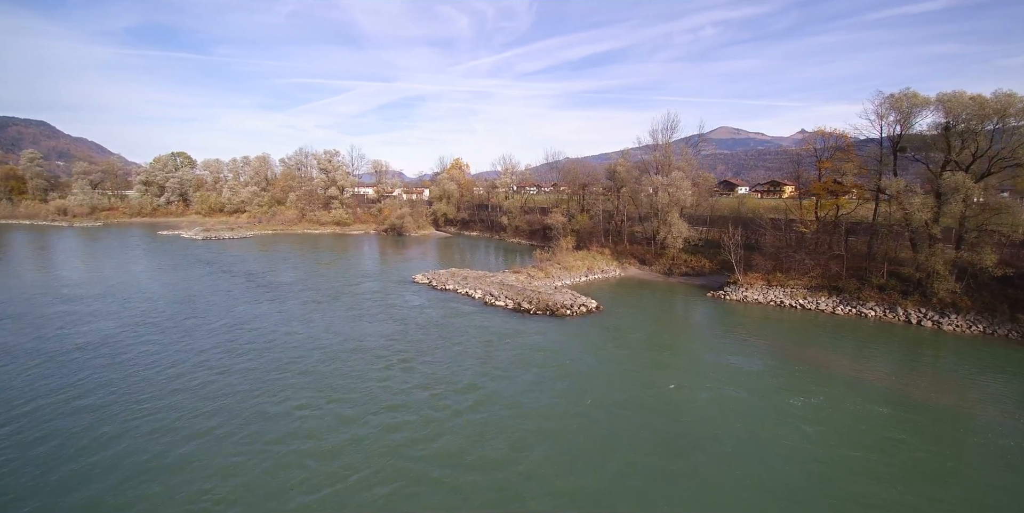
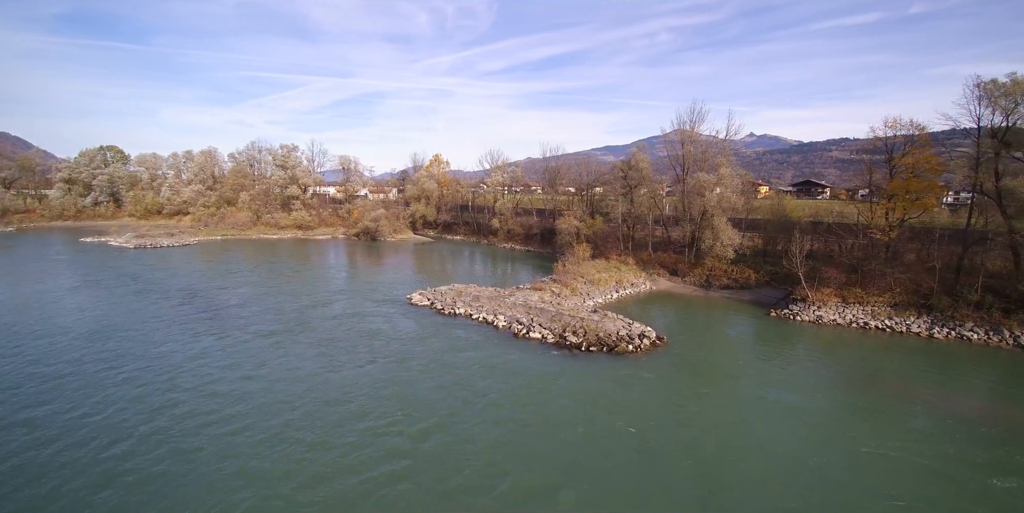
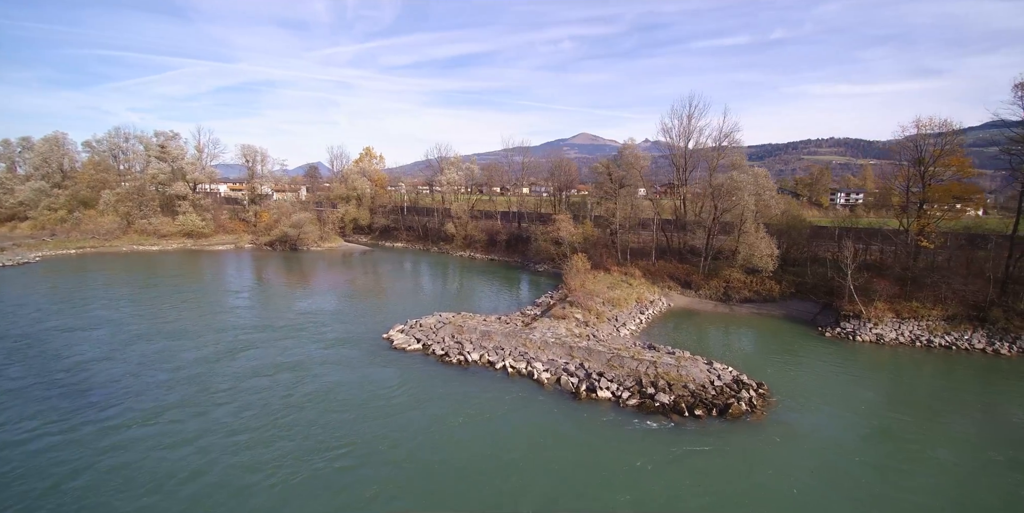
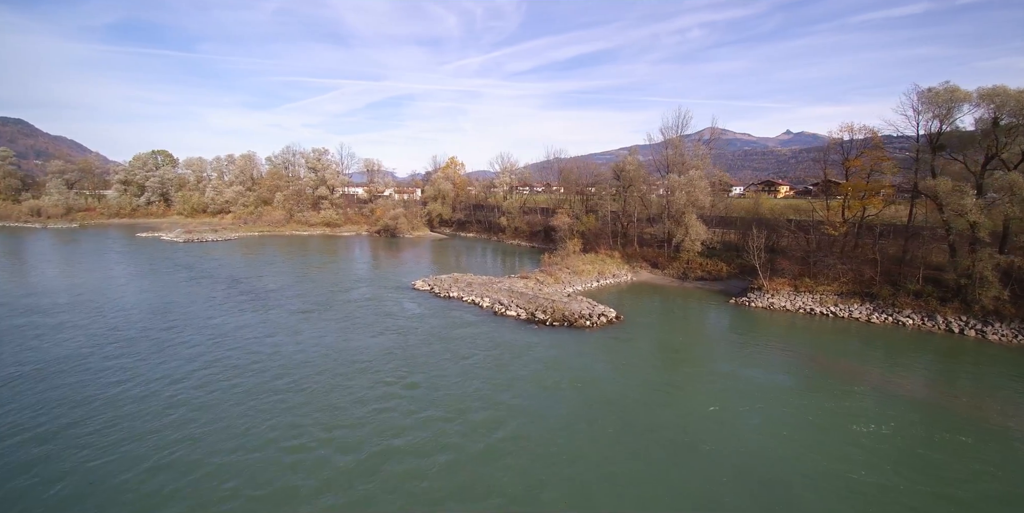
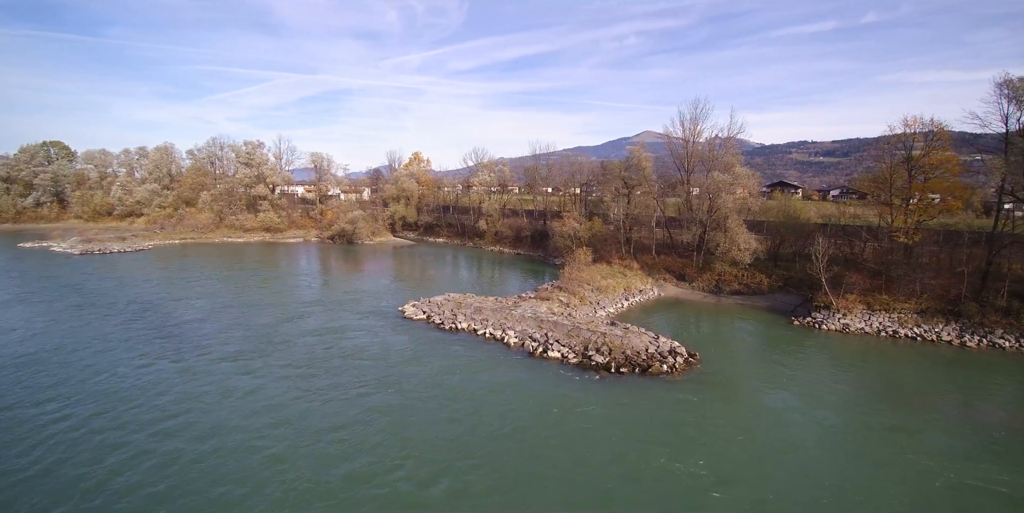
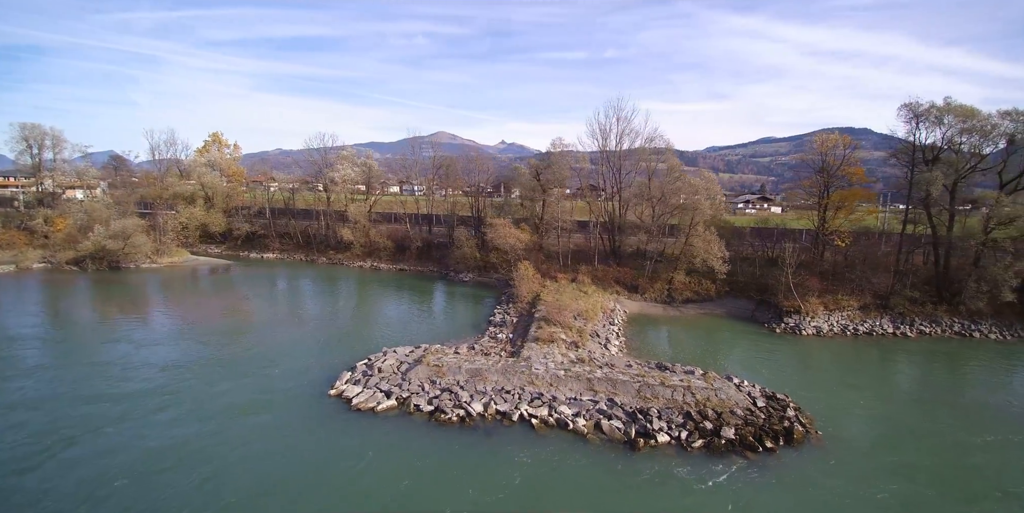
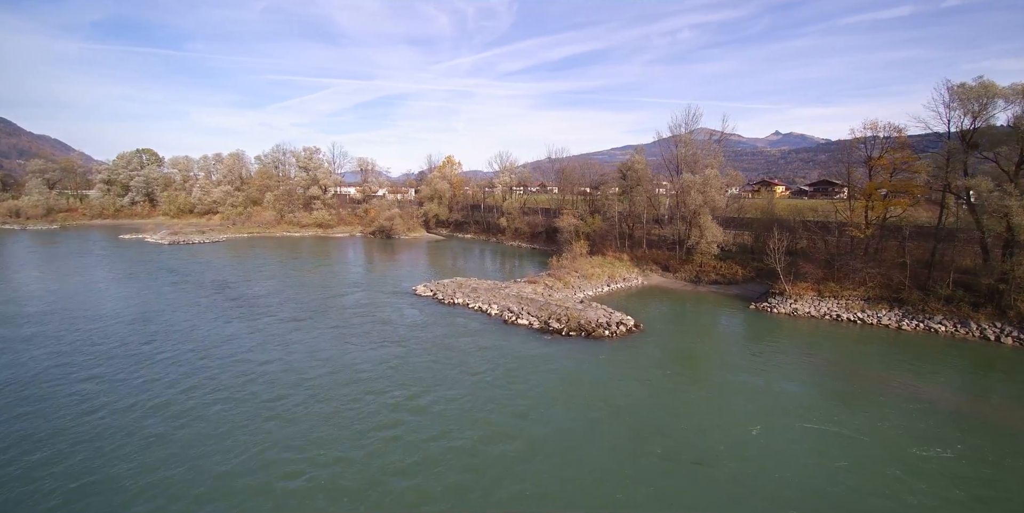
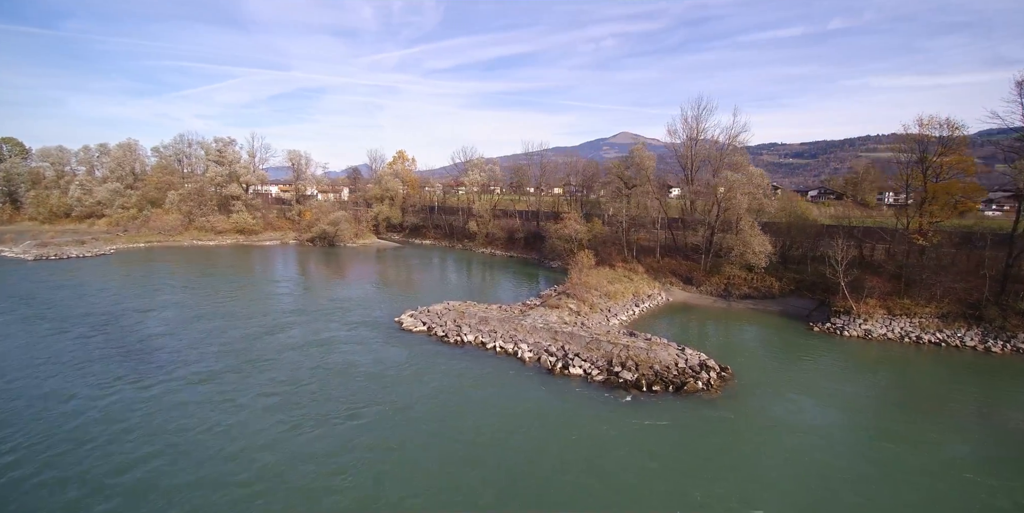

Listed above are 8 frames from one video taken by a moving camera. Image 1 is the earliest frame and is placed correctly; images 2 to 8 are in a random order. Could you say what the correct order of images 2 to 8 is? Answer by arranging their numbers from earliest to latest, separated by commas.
4, 7, 2, 5, 8, 3, 6
